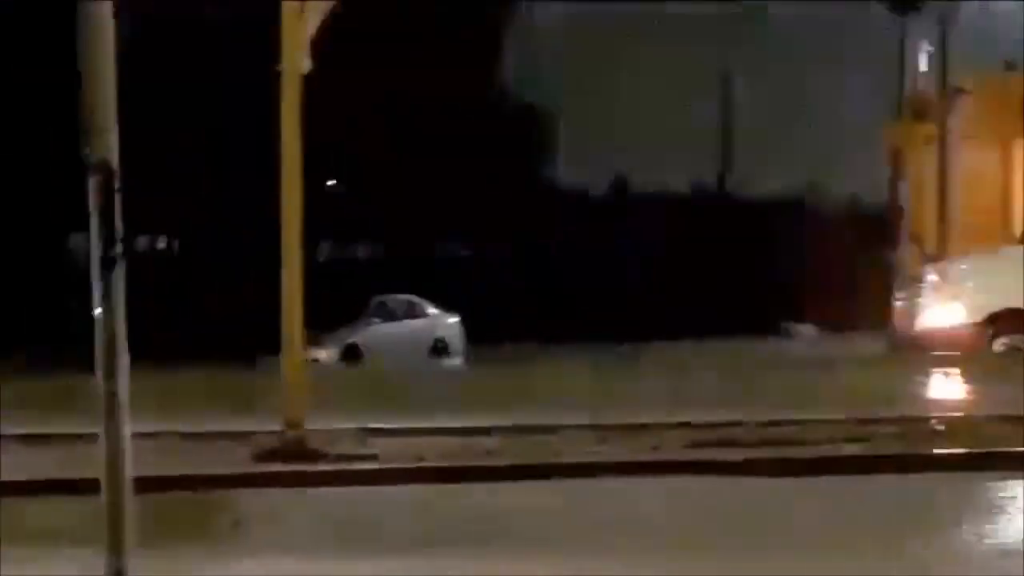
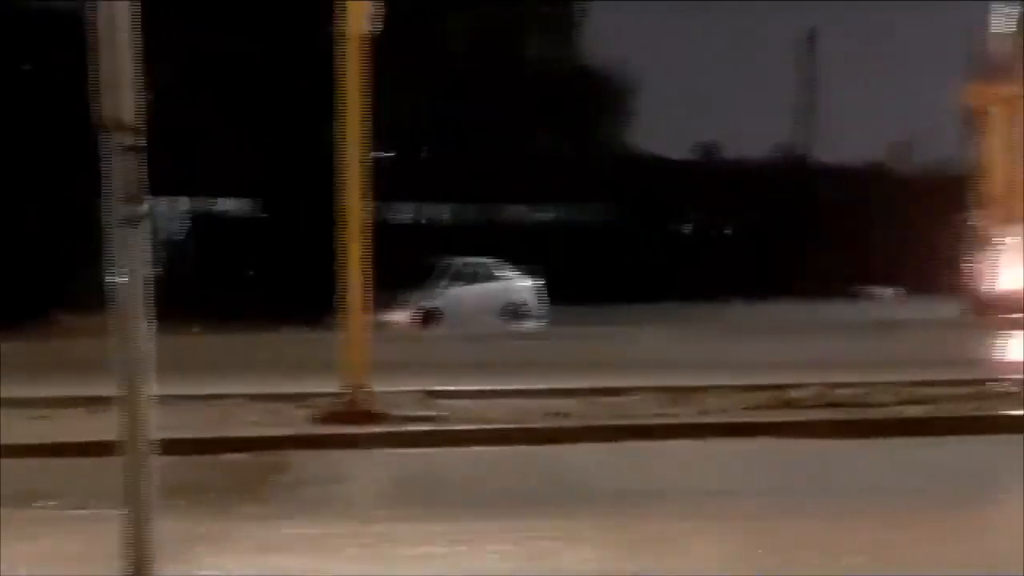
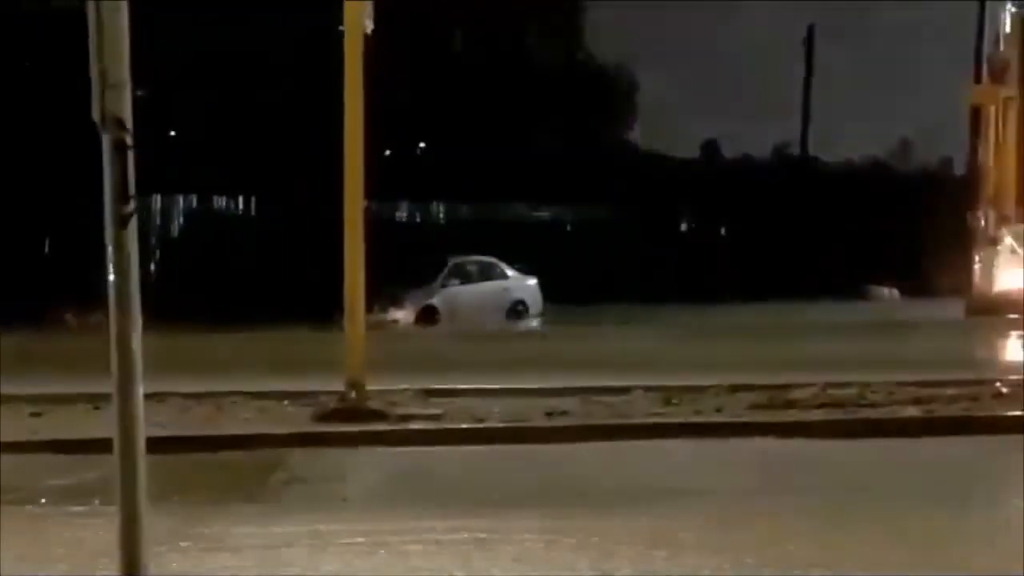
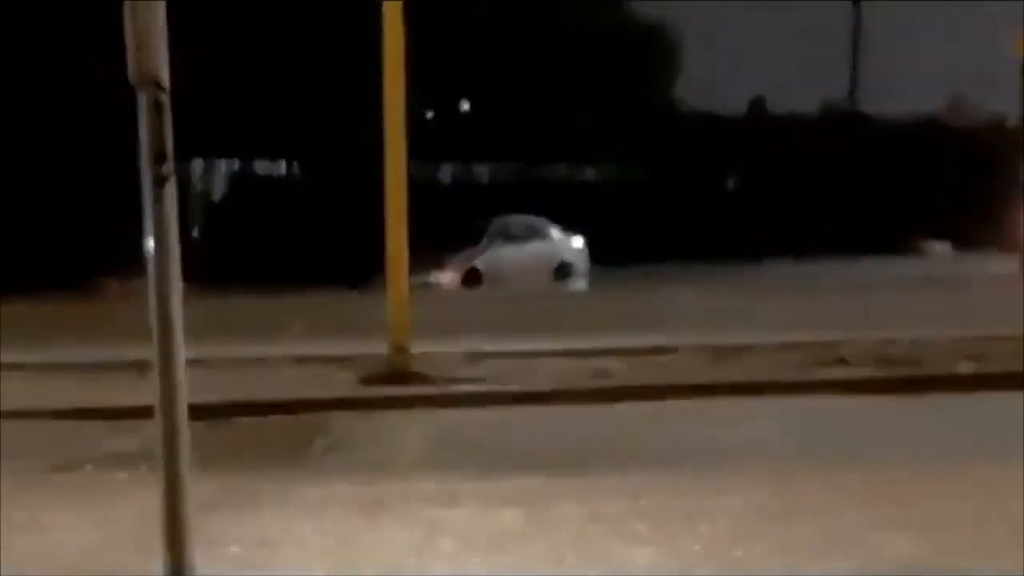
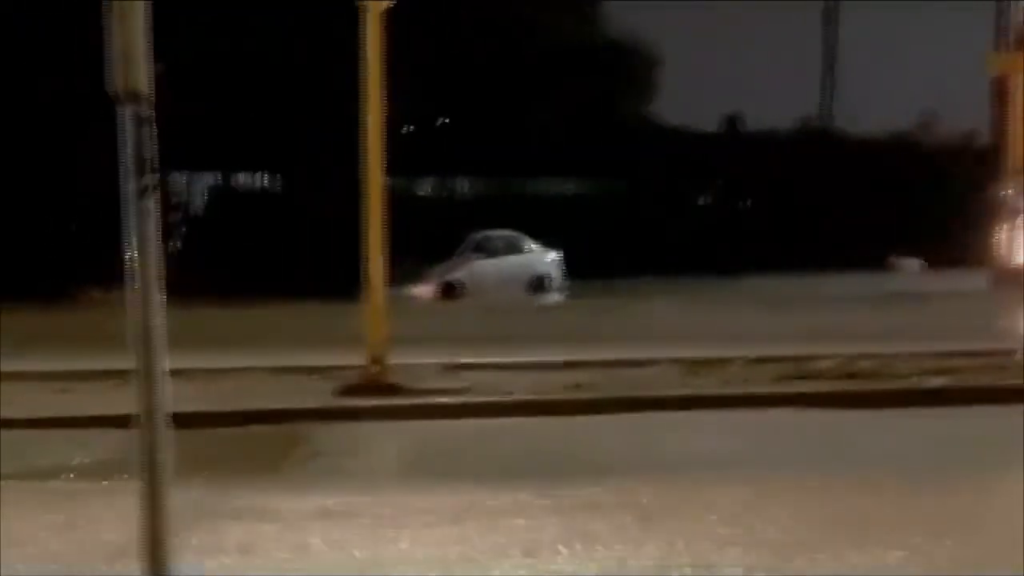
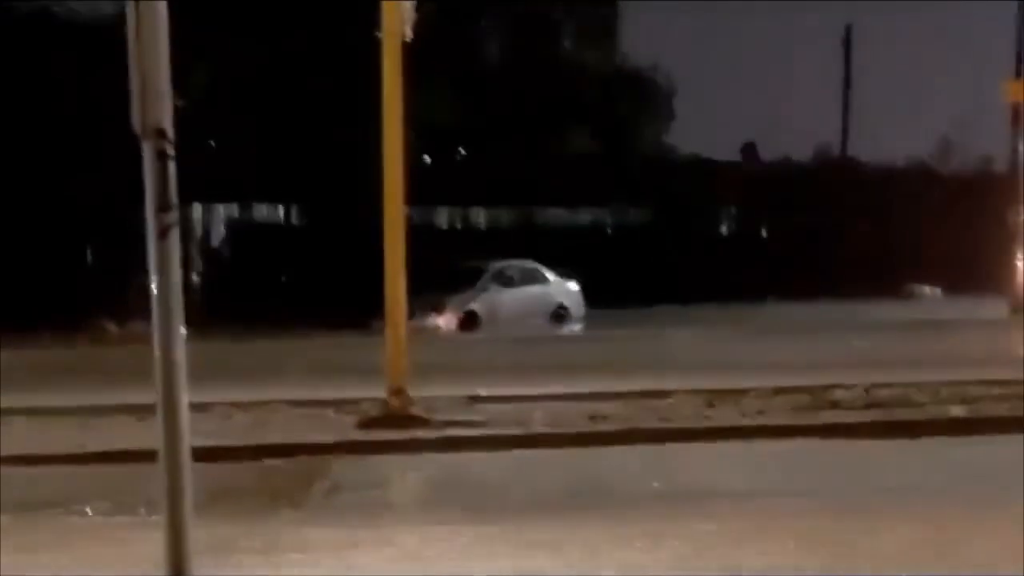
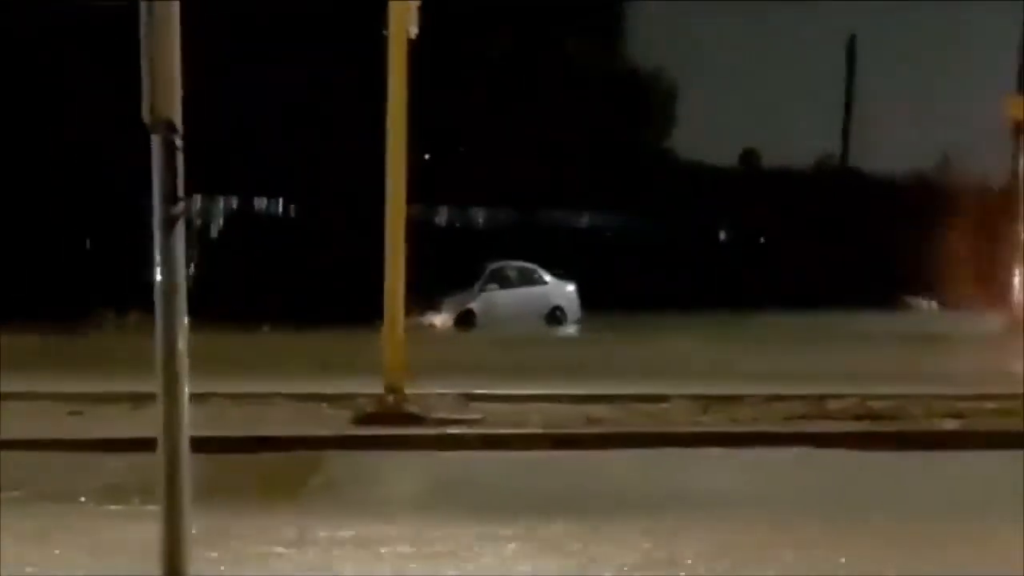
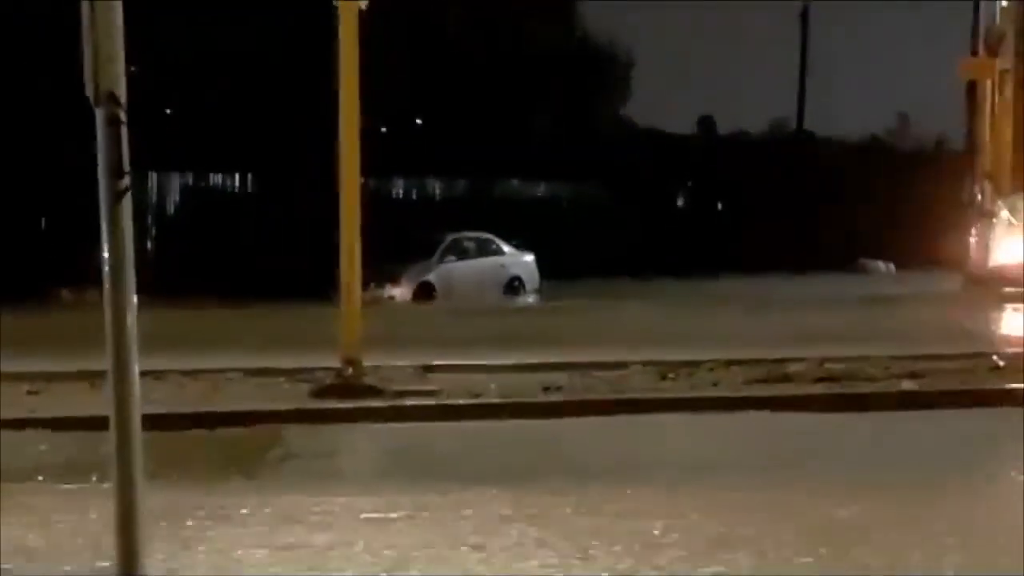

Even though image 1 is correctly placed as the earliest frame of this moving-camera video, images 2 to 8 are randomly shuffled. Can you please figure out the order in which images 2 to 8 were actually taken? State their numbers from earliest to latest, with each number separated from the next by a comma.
7, 3, 8, 5, 4, 6, 2
